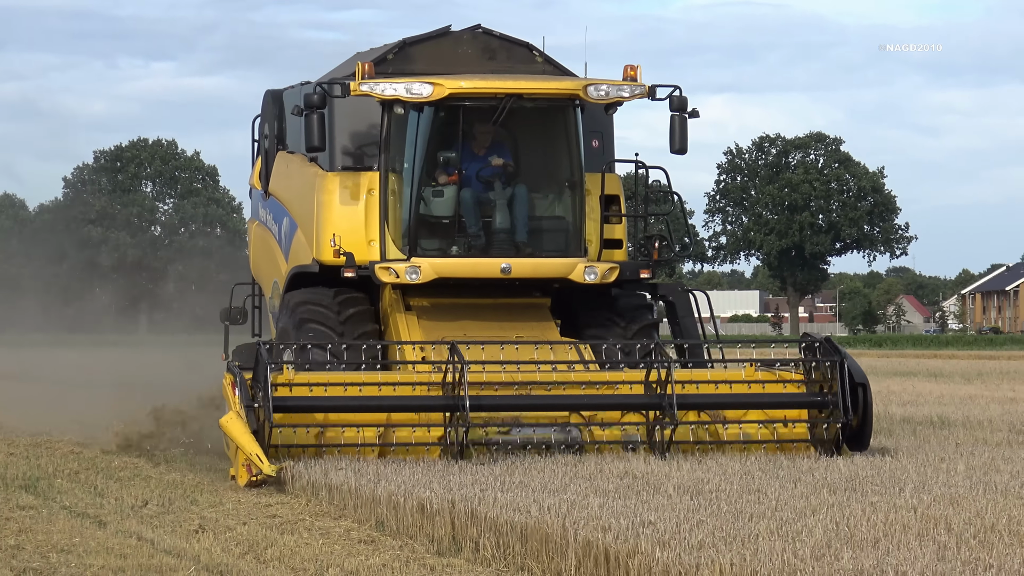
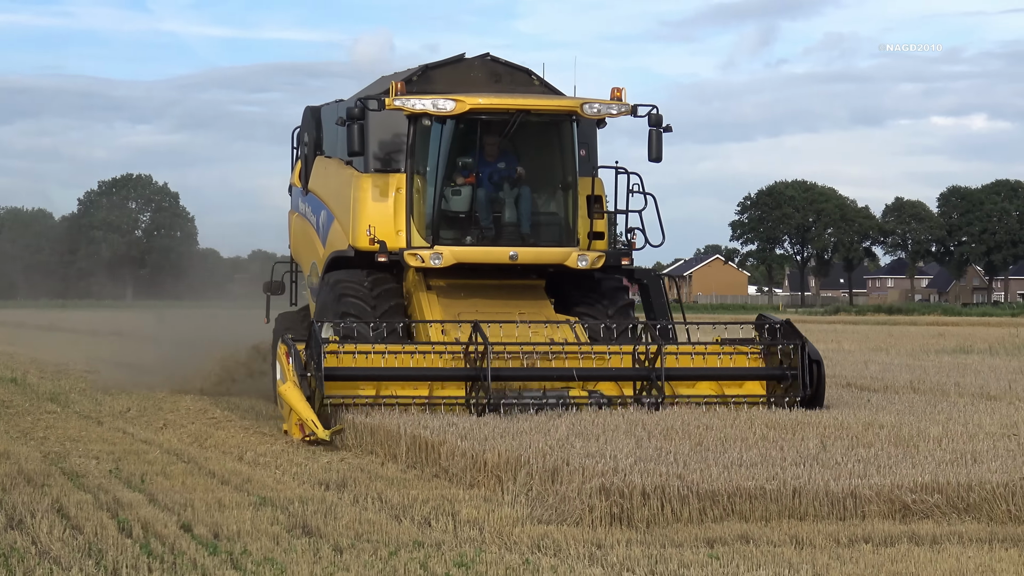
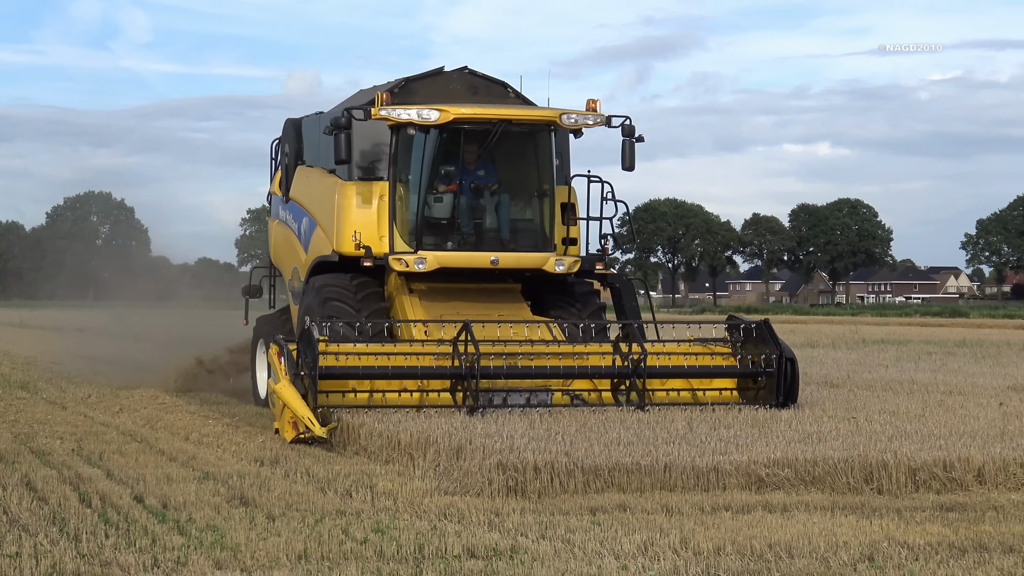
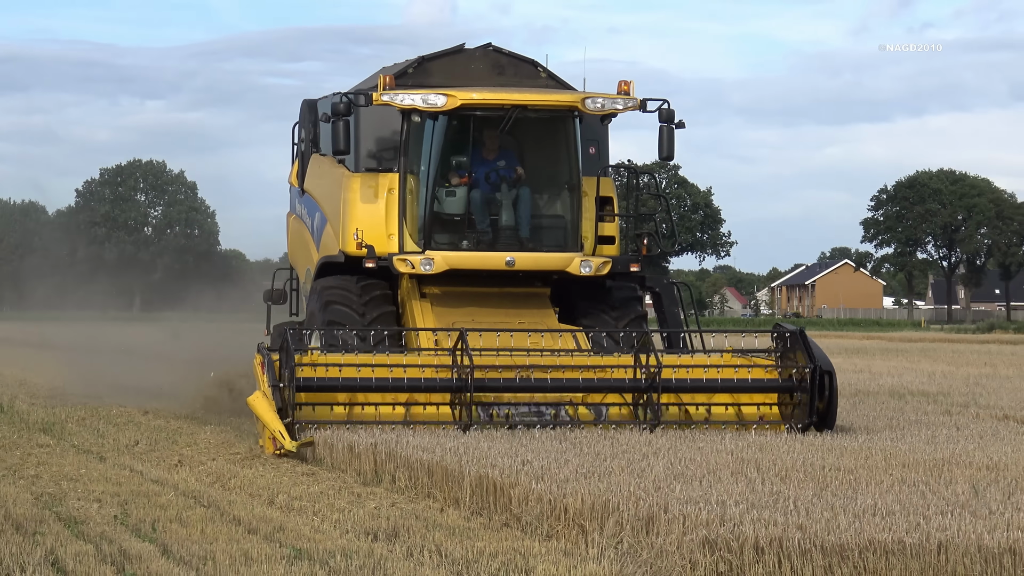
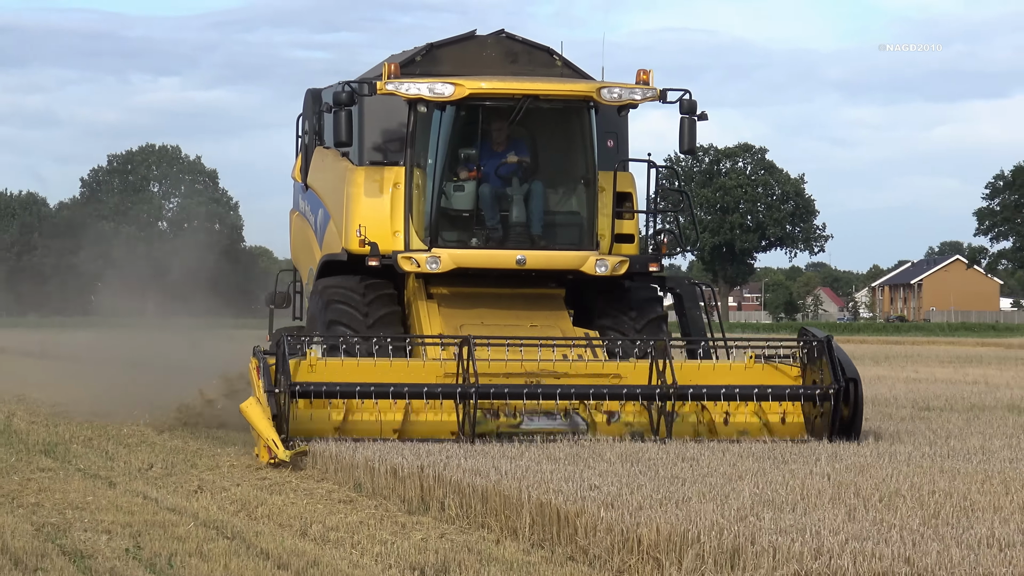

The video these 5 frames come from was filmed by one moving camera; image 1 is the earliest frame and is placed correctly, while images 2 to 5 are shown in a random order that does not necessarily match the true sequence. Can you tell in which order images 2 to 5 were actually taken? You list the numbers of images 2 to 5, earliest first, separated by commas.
5, 4, 2, 3
